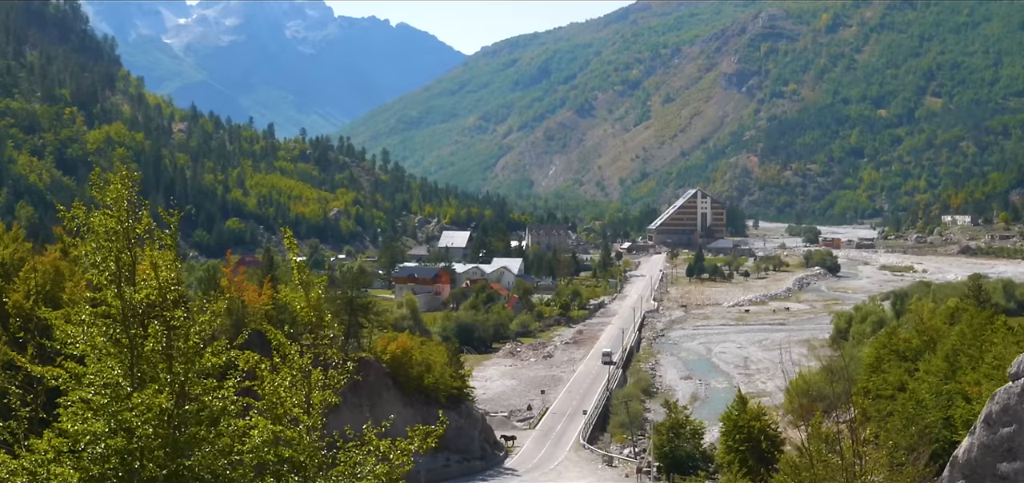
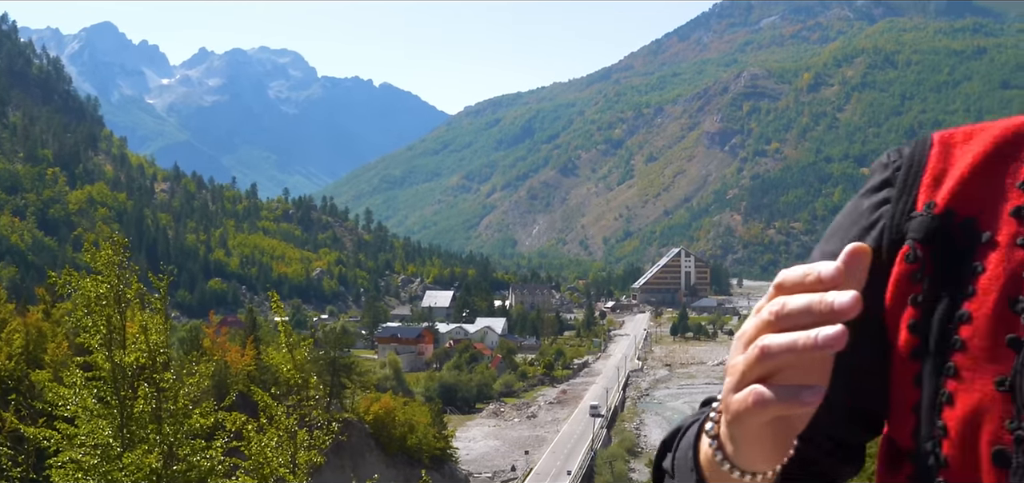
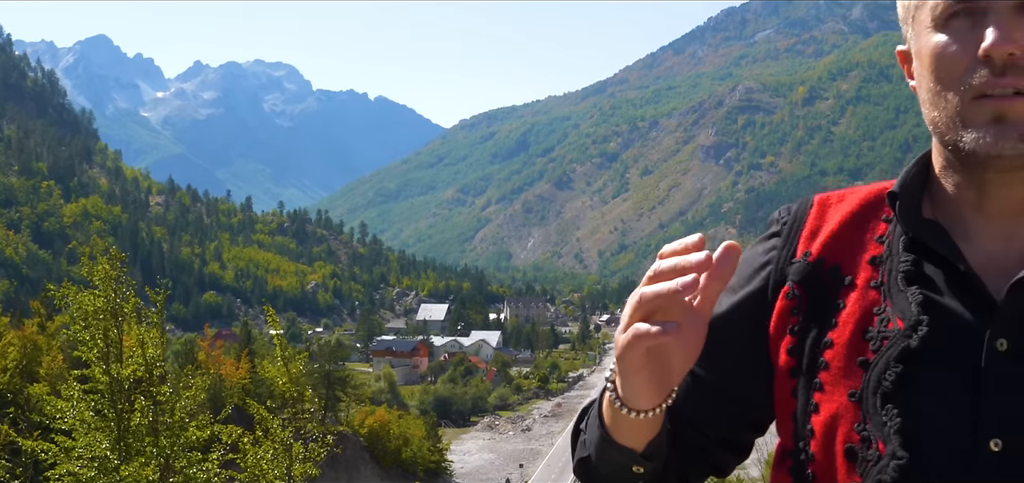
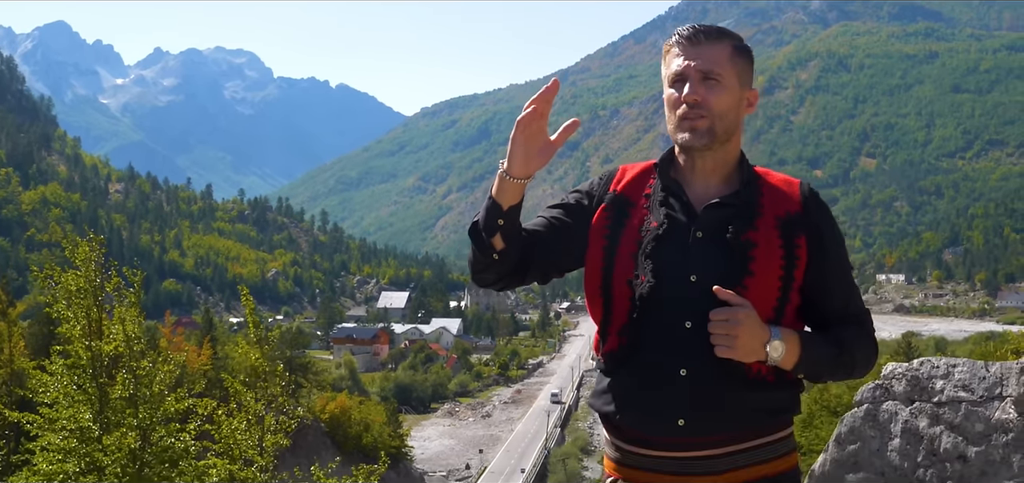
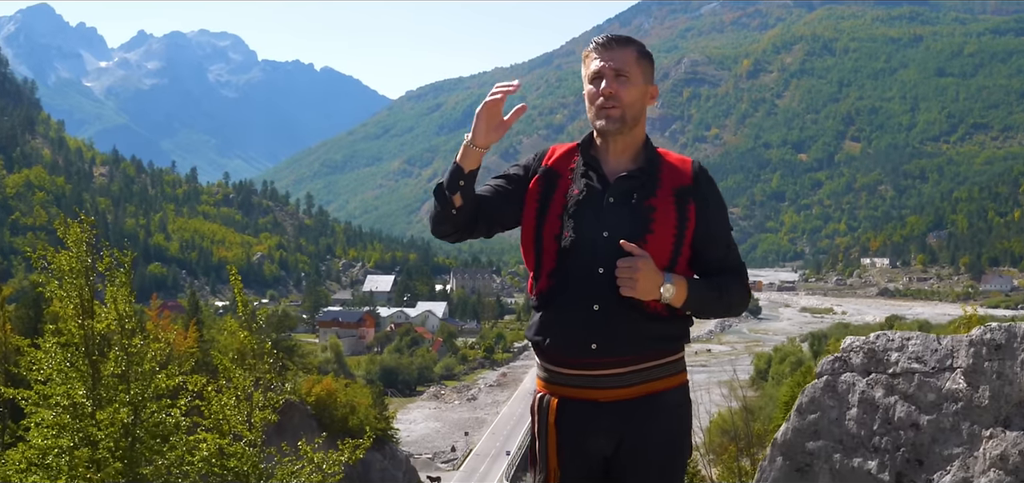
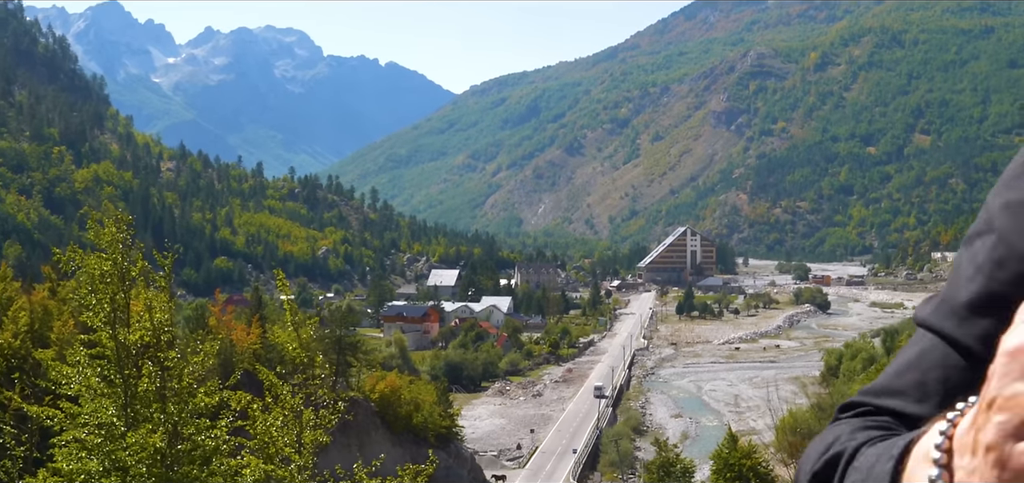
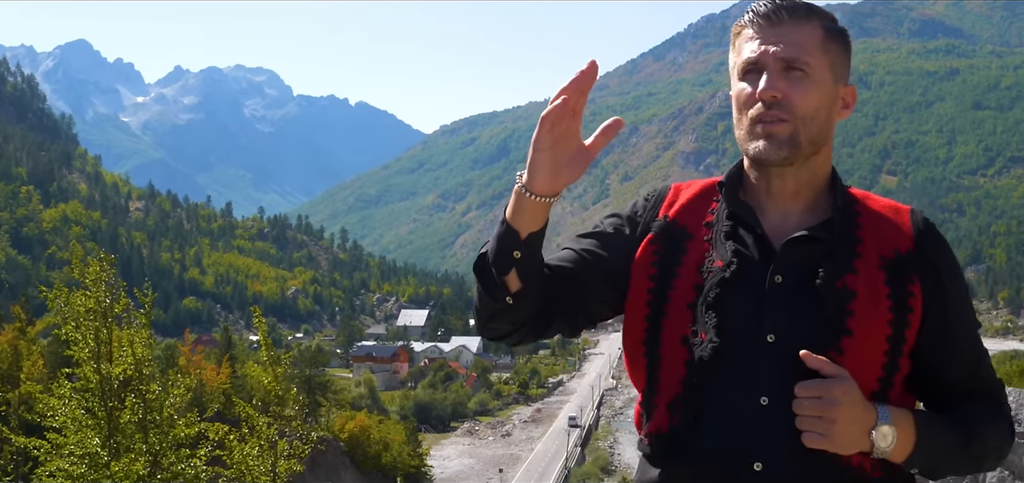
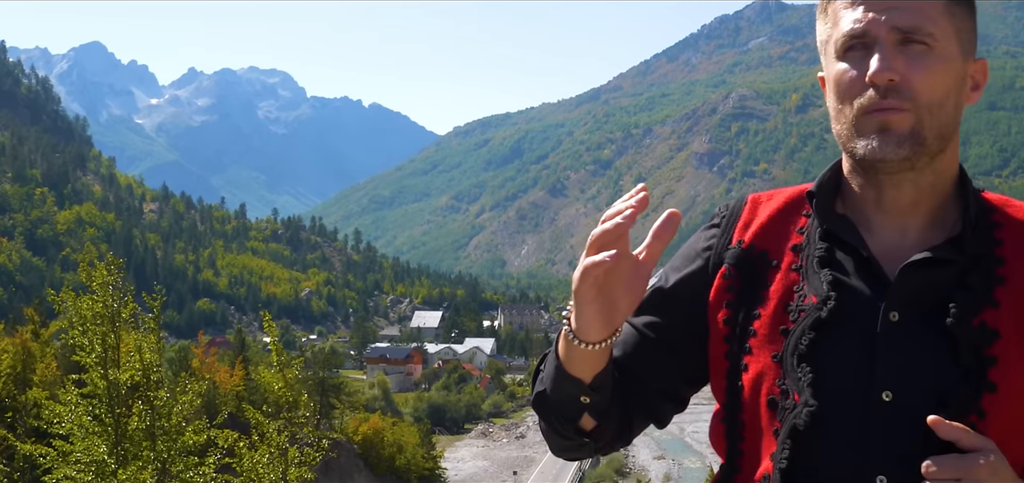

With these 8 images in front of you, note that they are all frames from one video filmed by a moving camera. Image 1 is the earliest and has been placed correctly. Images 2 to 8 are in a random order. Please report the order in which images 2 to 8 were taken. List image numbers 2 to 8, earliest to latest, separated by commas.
6, 2, 3, 8, 7, 4, 5
